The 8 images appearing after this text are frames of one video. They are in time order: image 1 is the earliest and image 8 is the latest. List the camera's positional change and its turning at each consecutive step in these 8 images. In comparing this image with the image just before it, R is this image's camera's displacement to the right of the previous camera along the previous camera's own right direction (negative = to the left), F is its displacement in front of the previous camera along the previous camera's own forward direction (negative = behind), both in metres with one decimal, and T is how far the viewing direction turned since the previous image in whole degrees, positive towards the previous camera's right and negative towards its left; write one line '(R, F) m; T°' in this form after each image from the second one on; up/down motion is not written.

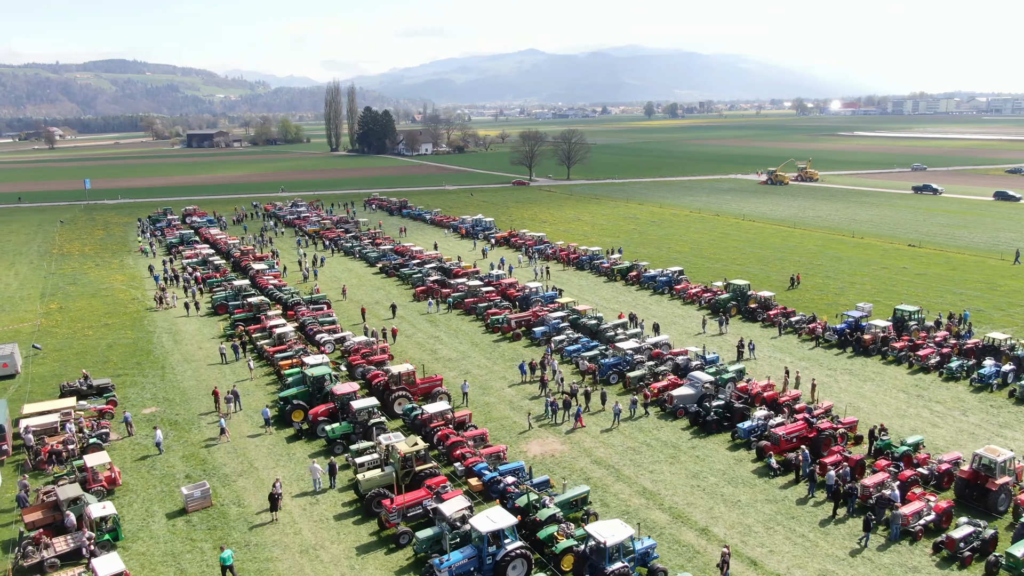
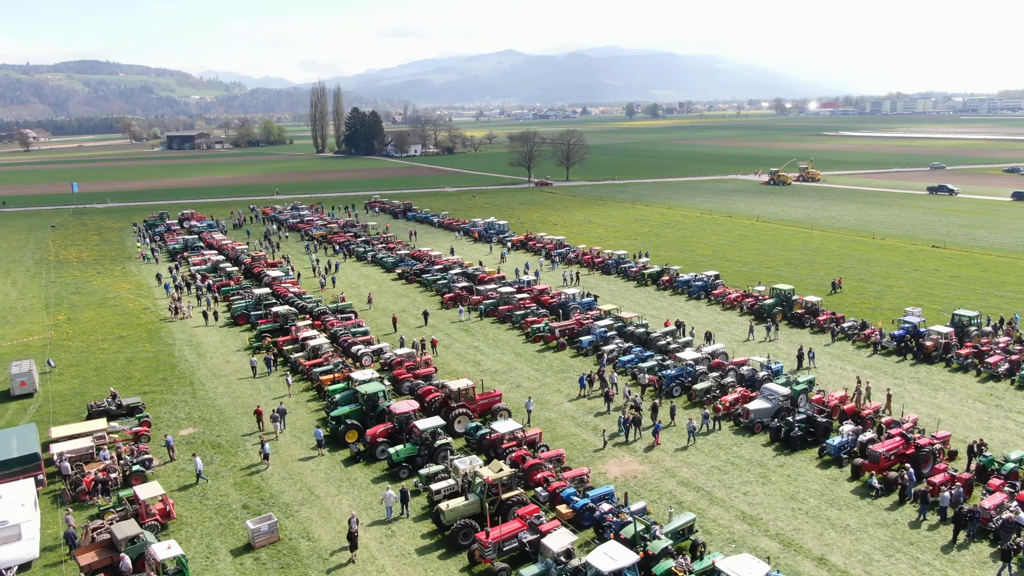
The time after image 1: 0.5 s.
(-3.8, +2.1) m; +2°
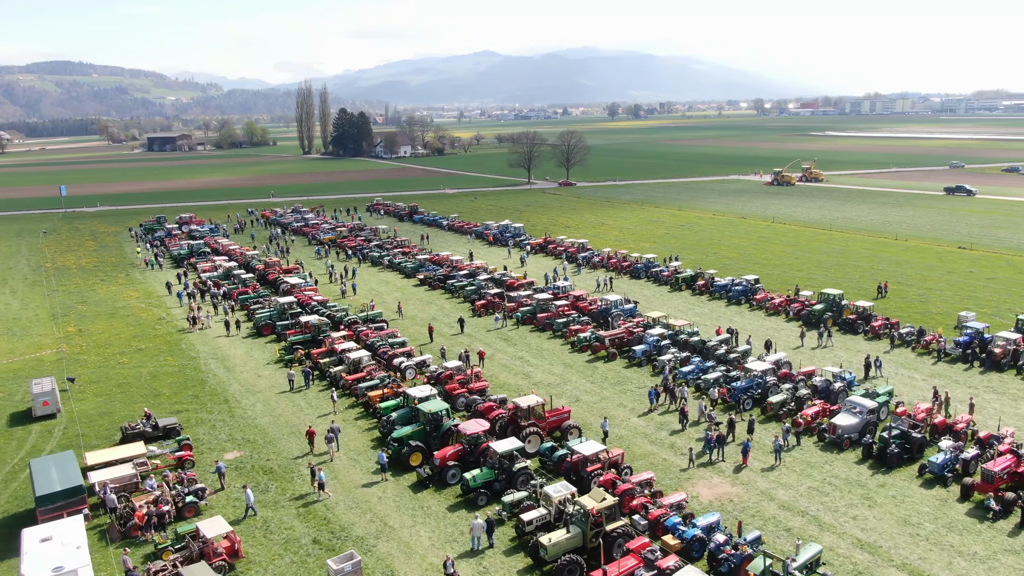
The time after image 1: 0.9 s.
(-3.8, +2.2) m; +2°
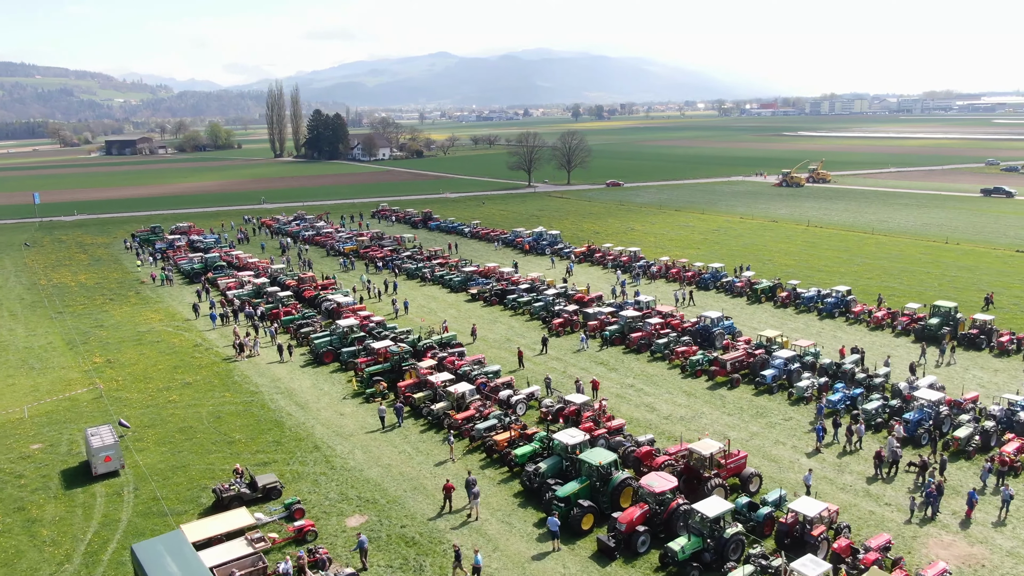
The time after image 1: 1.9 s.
(-7.7, +4.9) m; +3°
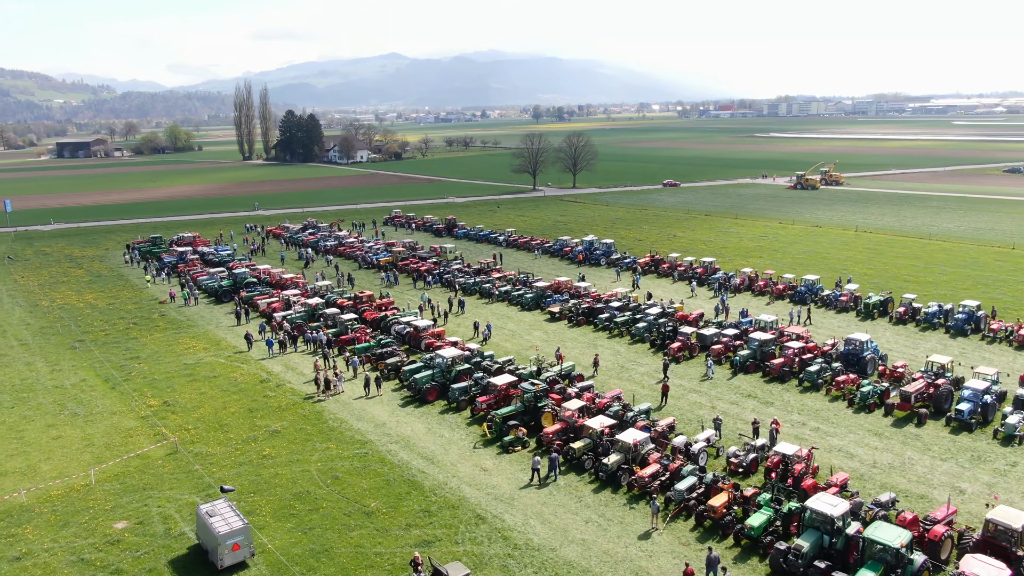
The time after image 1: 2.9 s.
(-8.9, +5.8) m; +4°
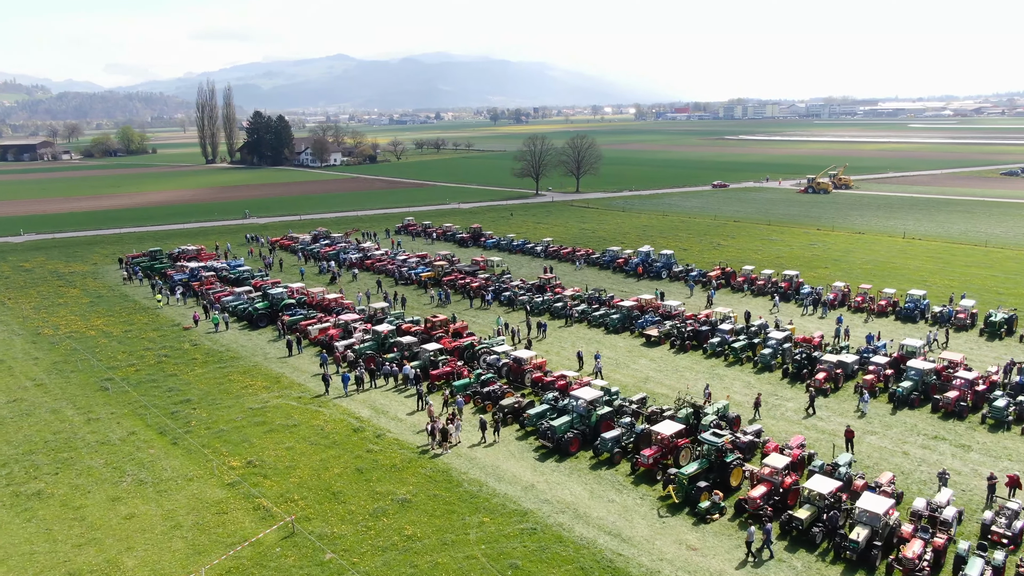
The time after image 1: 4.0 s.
(-8.5, +6.0) m; +4°
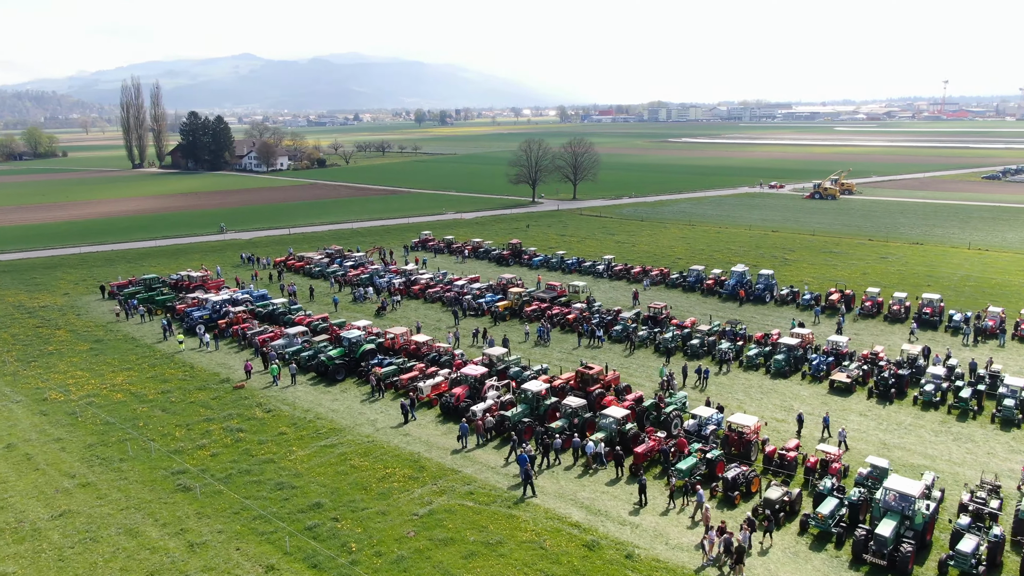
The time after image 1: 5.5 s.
(-12.2, +9.5) m; +6°
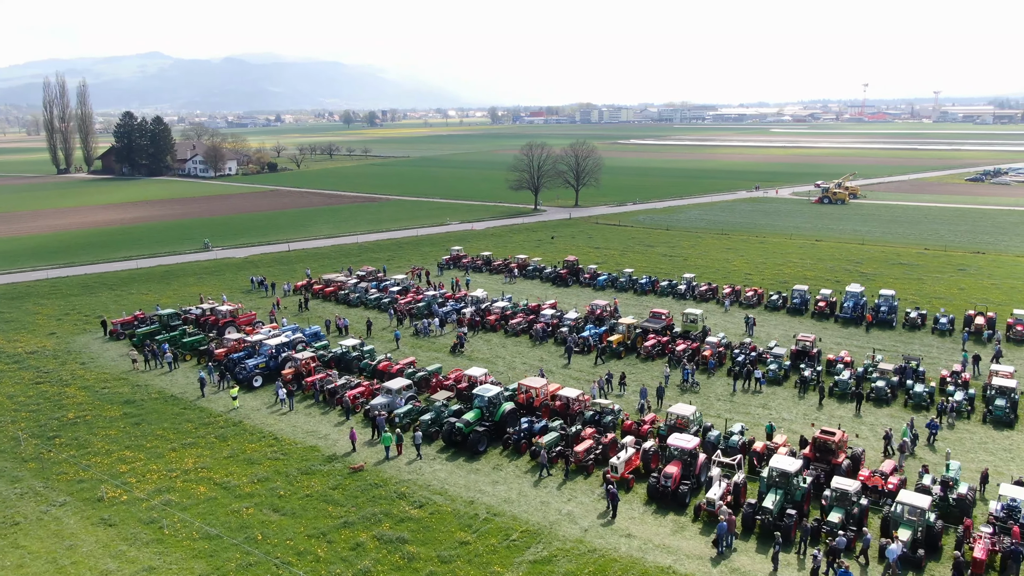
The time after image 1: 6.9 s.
(-11.3, +8.6) m; +6°
